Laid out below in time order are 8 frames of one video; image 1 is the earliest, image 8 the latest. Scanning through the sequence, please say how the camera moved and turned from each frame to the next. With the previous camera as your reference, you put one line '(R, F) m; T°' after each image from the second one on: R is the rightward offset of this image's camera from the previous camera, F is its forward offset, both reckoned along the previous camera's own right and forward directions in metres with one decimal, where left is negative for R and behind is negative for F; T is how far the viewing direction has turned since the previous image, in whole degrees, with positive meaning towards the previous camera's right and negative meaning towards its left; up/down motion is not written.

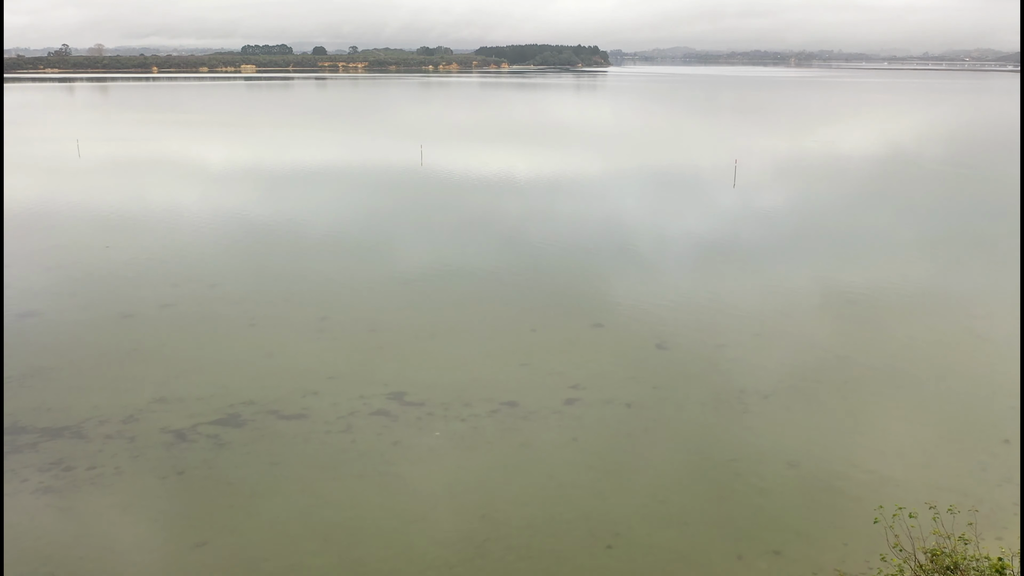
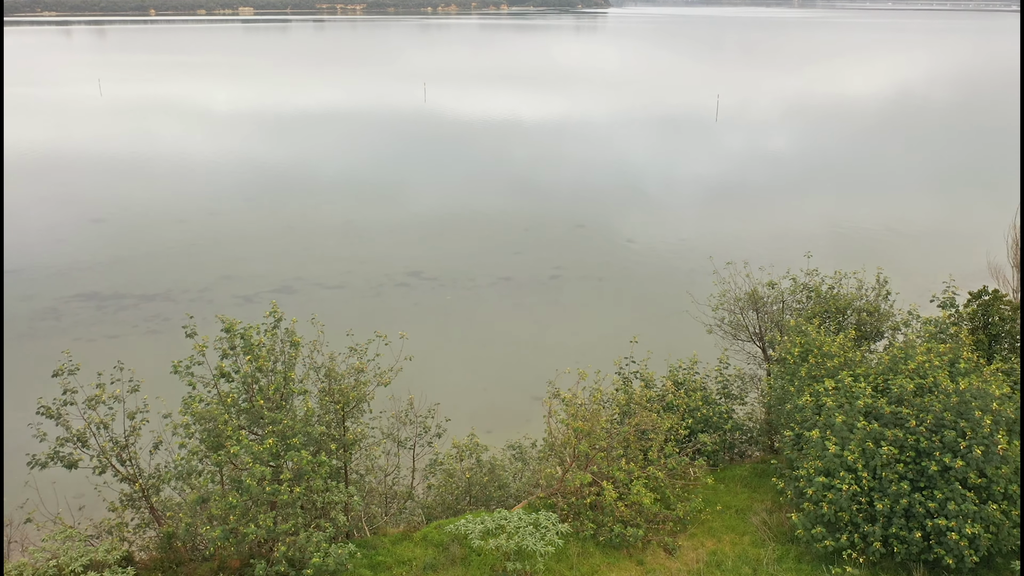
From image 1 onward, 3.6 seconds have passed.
(+0.1, -4.7) m; 0°
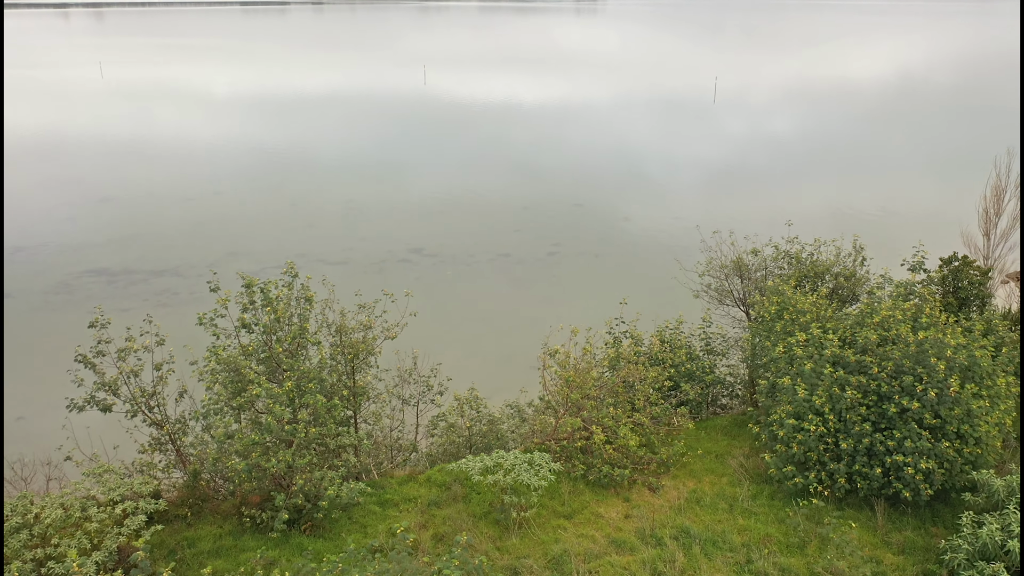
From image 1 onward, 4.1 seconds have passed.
(0.0, -0.6) m; 0°
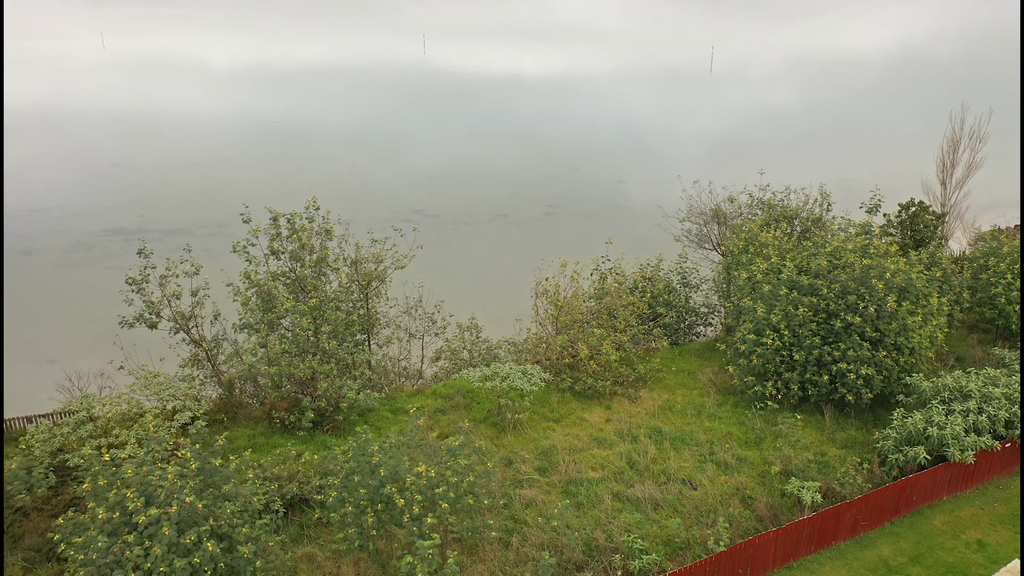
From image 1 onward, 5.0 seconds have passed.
(0.0, -1.1) m; 0°
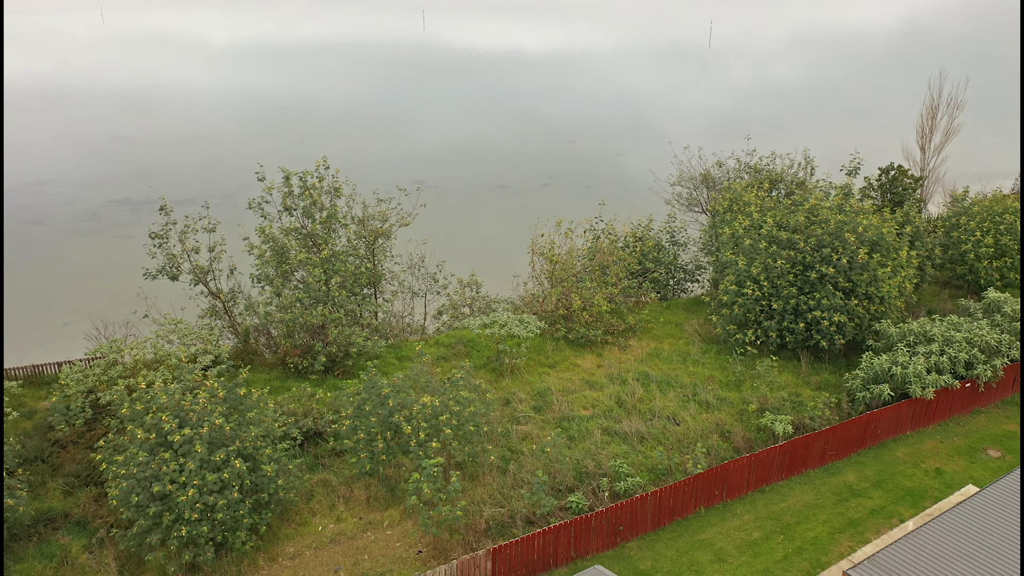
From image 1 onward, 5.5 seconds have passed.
(0.0, -0.6) m; 0°
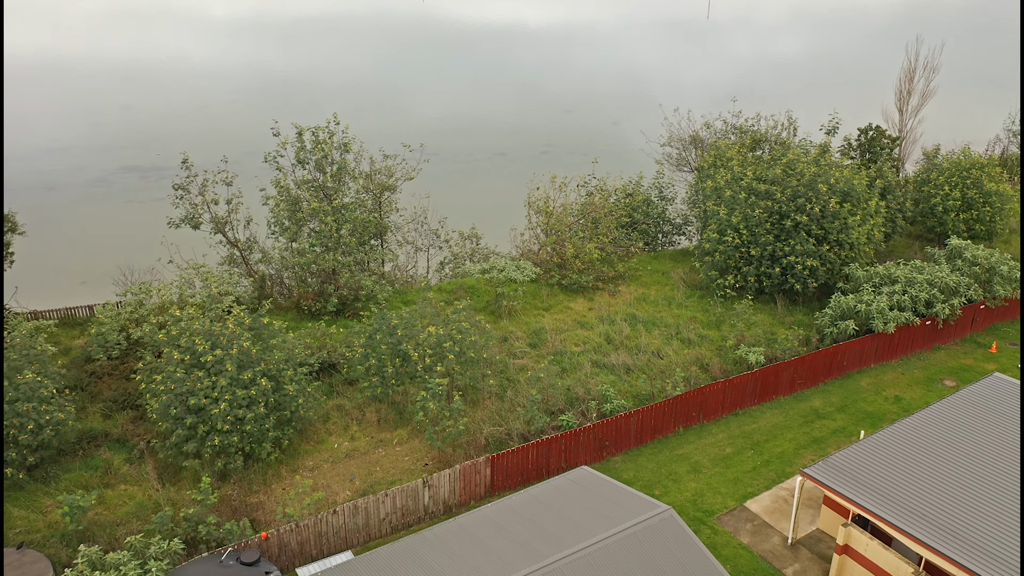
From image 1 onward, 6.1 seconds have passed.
(0.0, -0.7) m; 0°
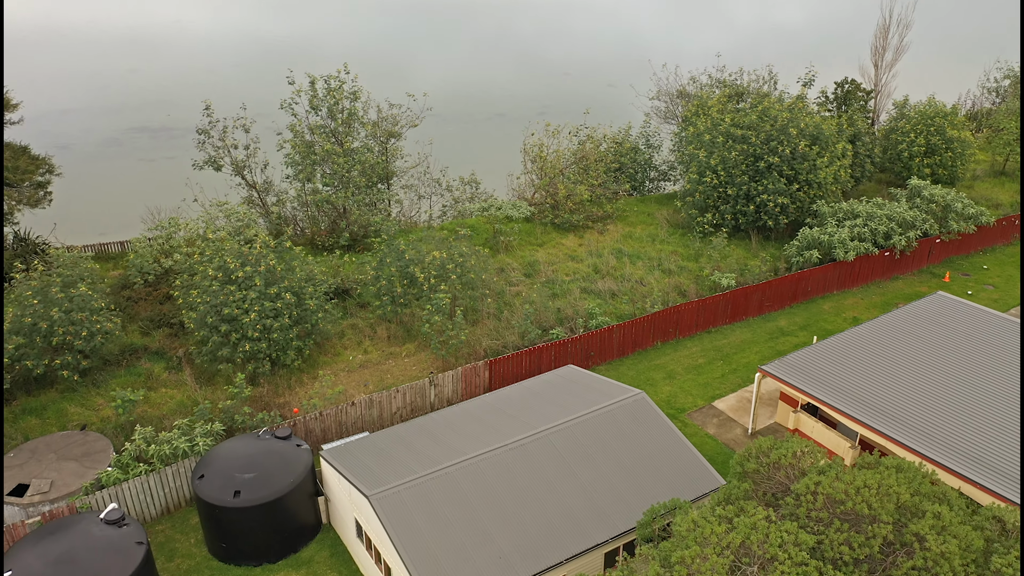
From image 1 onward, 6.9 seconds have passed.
(0.0, -0.9) m; 0°
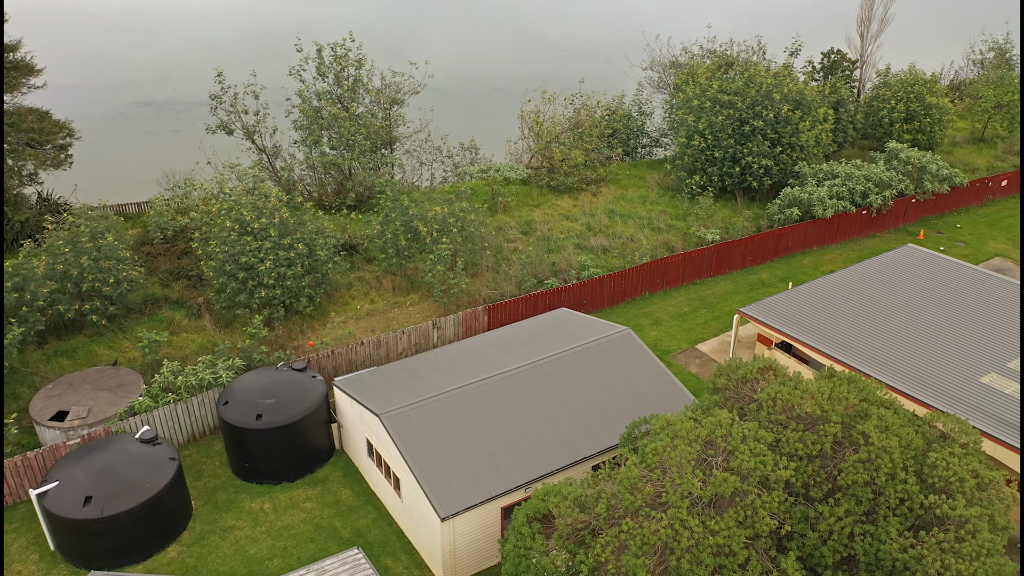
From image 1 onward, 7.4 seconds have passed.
(0.0, -0.6) m; 0°
